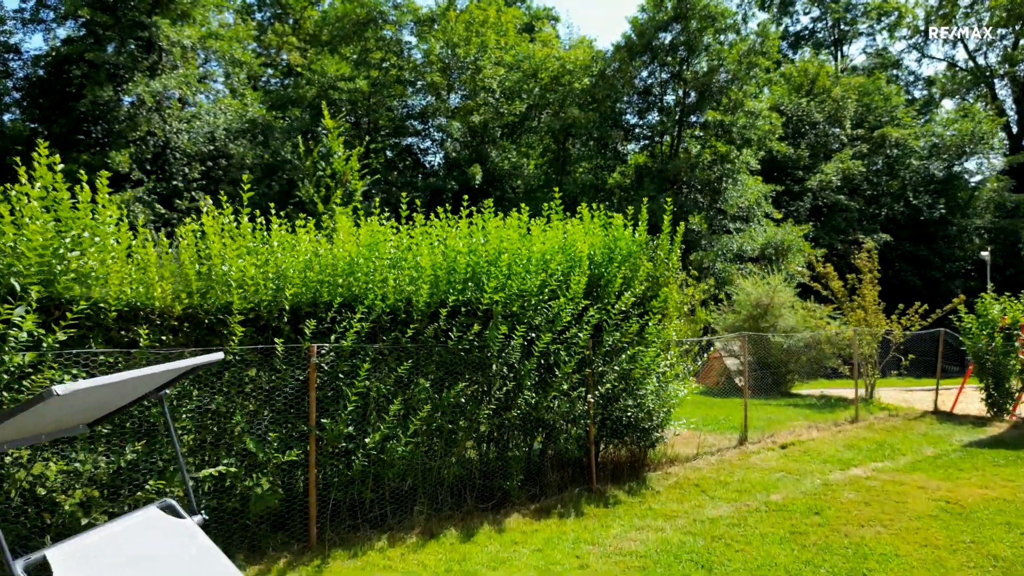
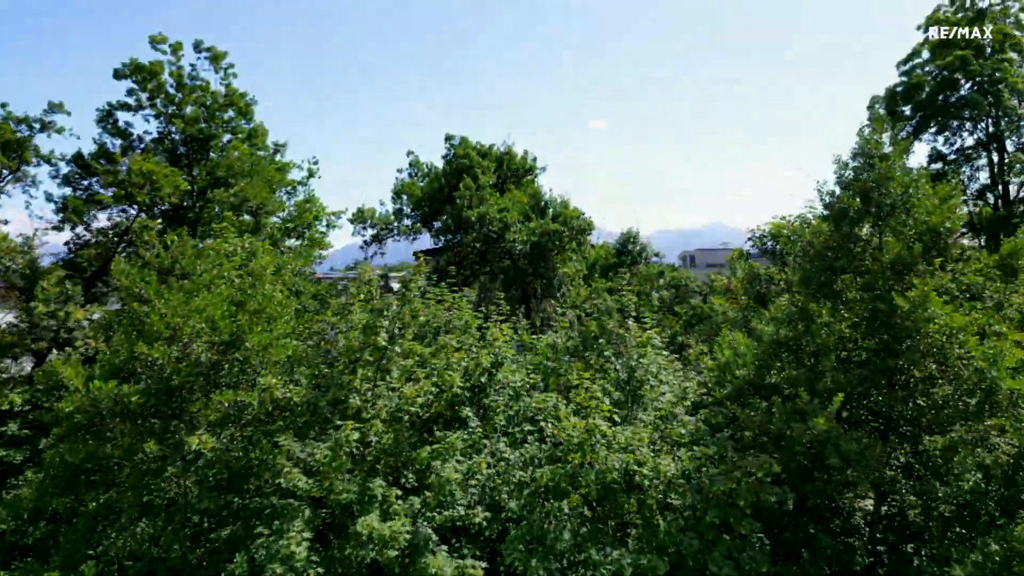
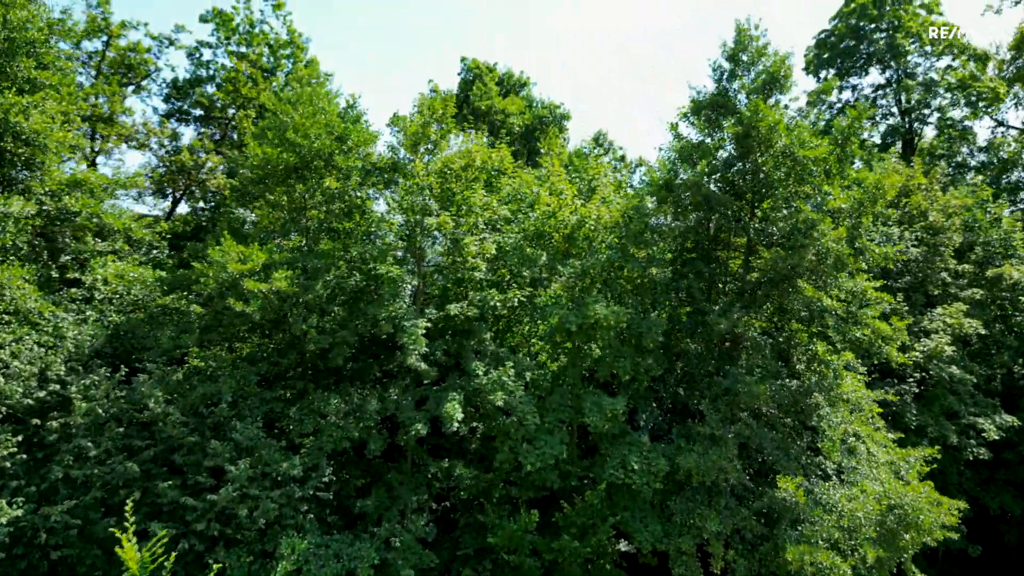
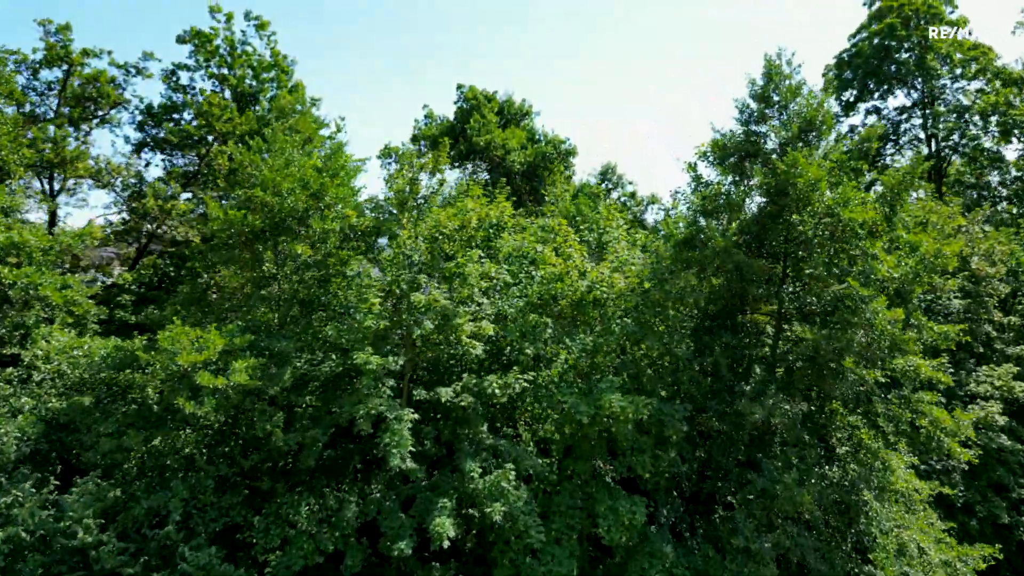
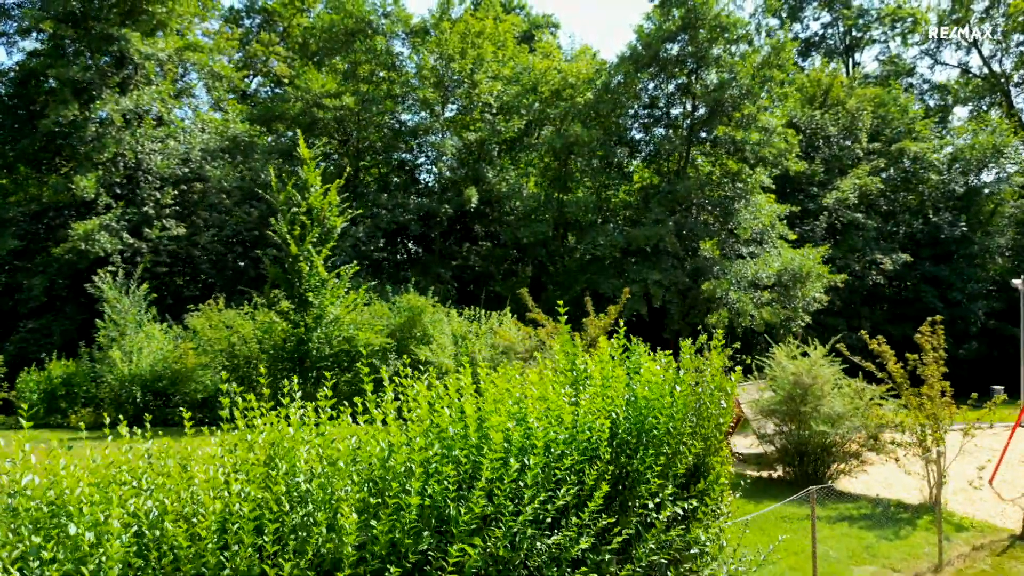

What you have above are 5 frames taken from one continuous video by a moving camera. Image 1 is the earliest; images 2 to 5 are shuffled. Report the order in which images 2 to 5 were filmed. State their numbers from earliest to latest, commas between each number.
5, 3, 4, 2
